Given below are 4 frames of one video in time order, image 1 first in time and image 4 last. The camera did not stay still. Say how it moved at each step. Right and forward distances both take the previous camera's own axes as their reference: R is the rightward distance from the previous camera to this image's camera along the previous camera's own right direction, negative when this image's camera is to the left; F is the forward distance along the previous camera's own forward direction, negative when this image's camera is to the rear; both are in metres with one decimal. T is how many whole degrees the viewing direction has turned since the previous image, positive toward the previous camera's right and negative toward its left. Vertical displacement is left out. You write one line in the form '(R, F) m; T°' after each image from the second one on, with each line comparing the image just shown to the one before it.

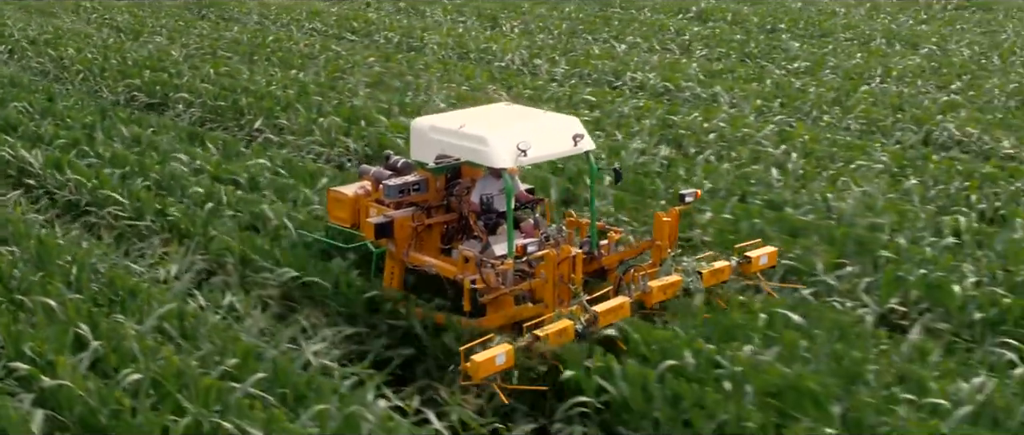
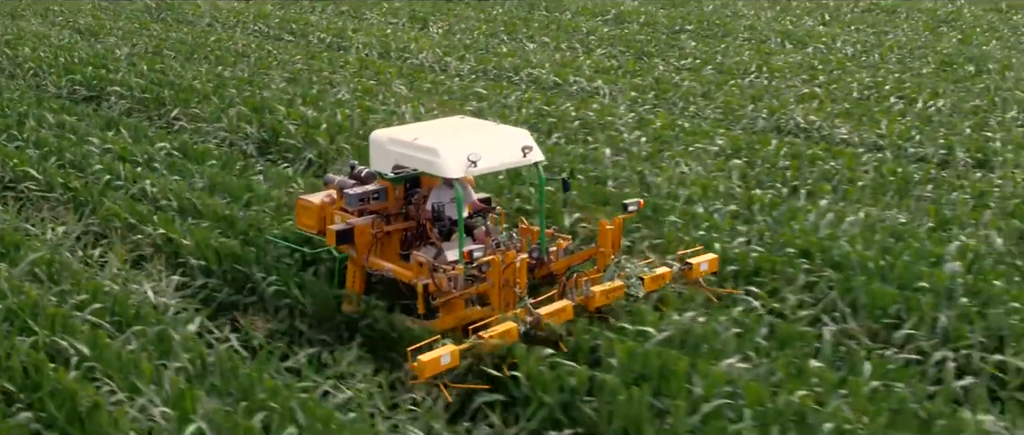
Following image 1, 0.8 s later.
(+0.8, -1.0) m; -1°
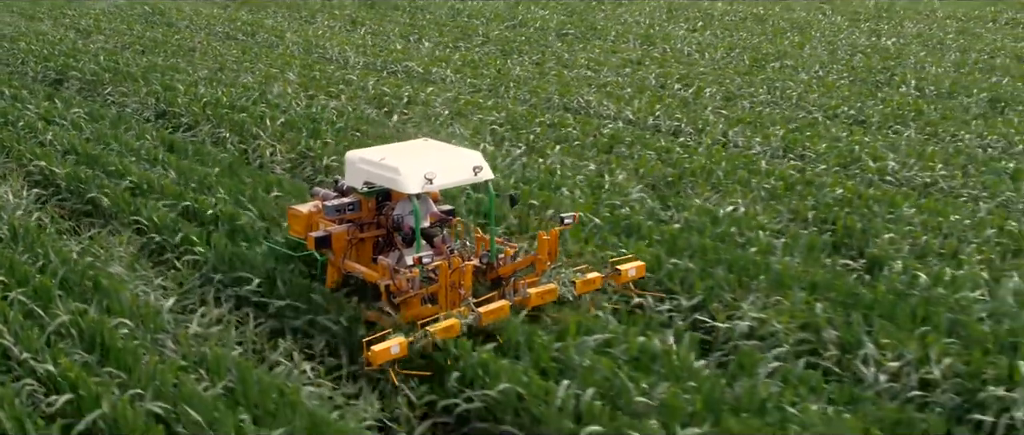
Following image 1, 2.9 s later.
(+2.3, -2.7) m; -5°
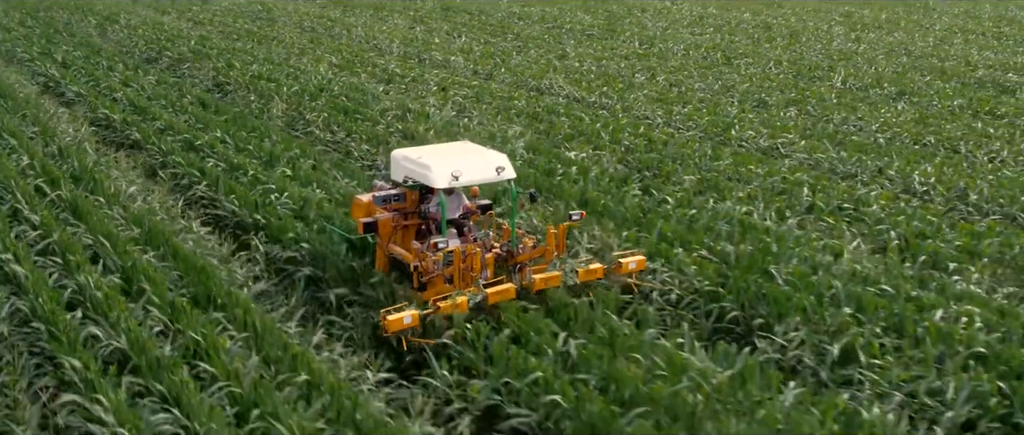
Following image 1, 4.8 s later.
(+2.7, -3.1) m; -9°
